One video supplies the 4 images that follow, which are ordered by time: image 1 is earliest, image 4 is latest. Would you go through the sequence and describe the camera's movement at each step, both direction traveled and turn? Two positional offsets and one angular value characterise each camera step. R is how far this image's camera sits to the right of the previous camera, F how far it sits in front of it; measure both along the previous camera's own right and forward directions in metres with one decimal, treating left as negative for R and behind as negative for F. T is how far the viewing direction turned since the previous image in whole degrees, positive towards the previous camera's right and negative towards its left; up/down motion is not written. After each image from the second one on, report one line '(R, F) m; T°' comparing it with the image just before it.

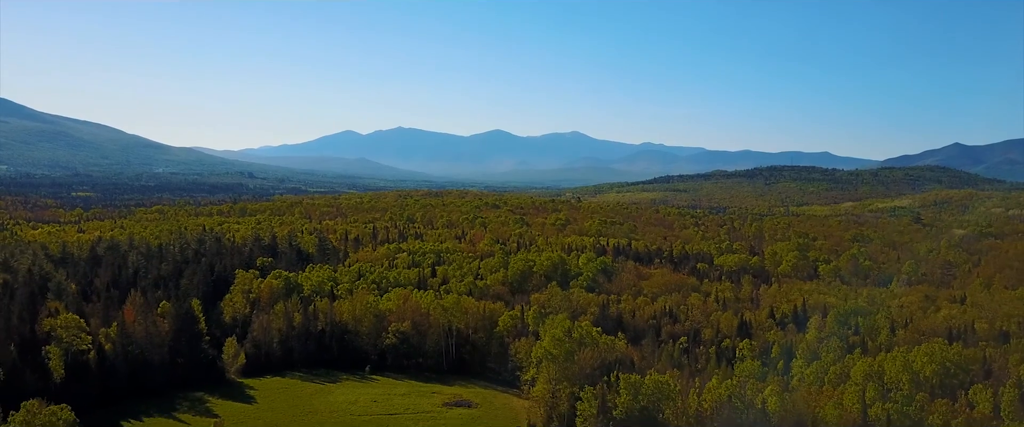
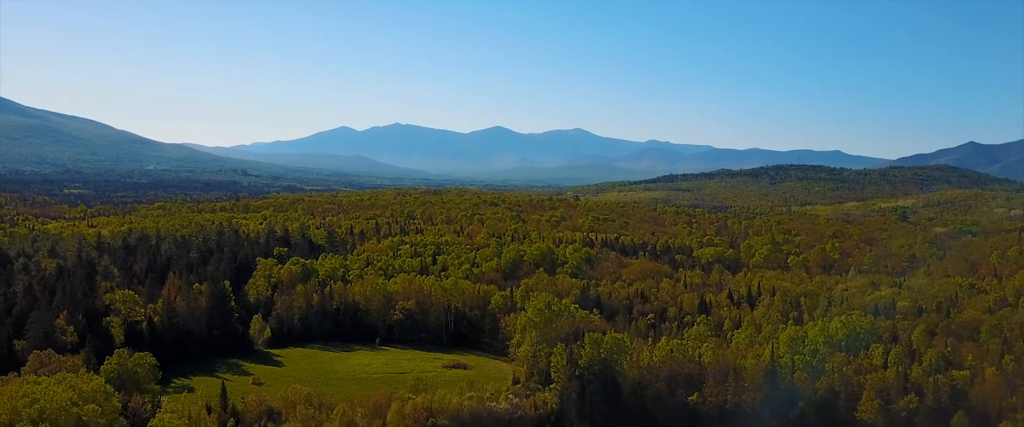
(+0.8, -9.7) m; 0°
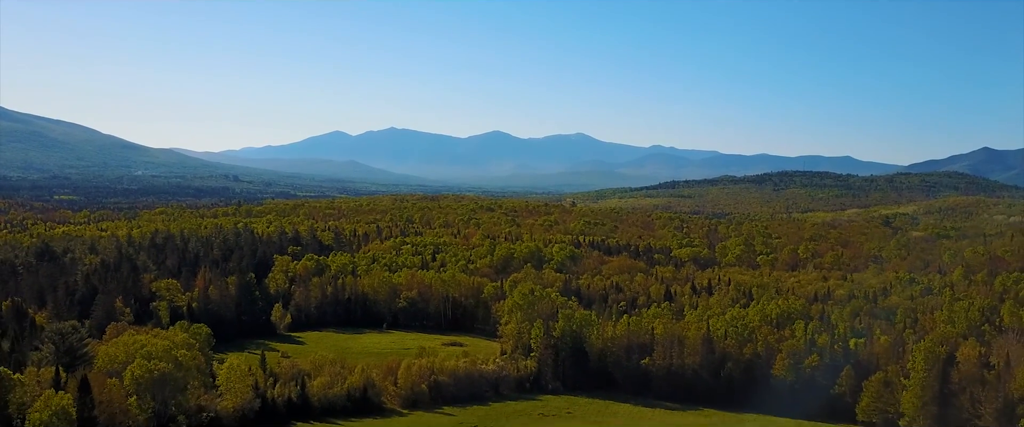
(+0.9, -10.7) m; 0°
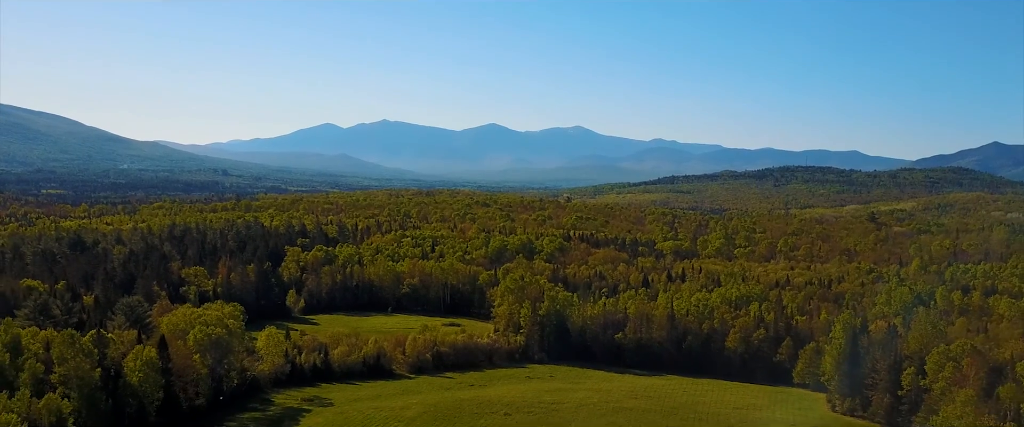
(+0.4, -8.8) m; 0°
